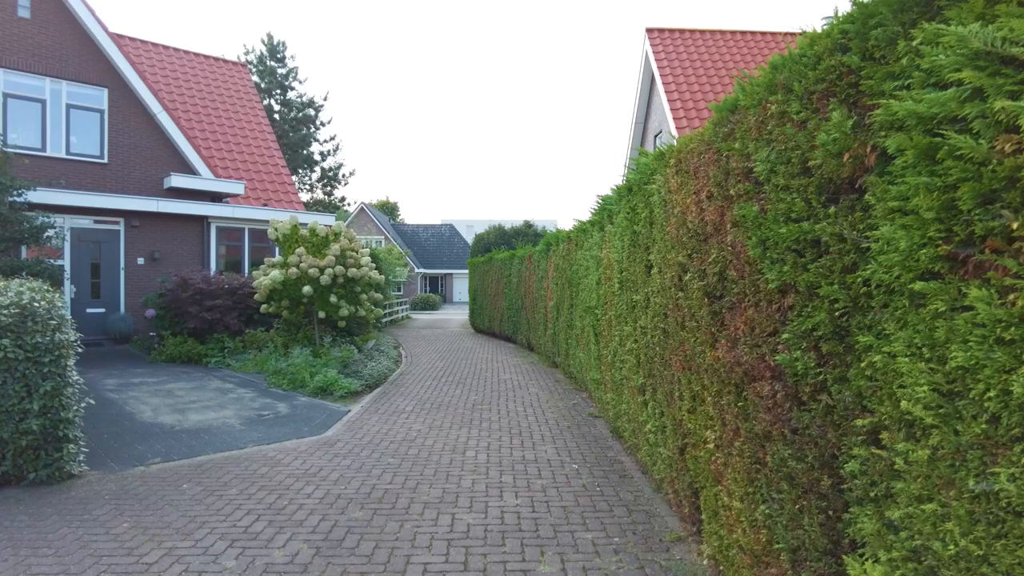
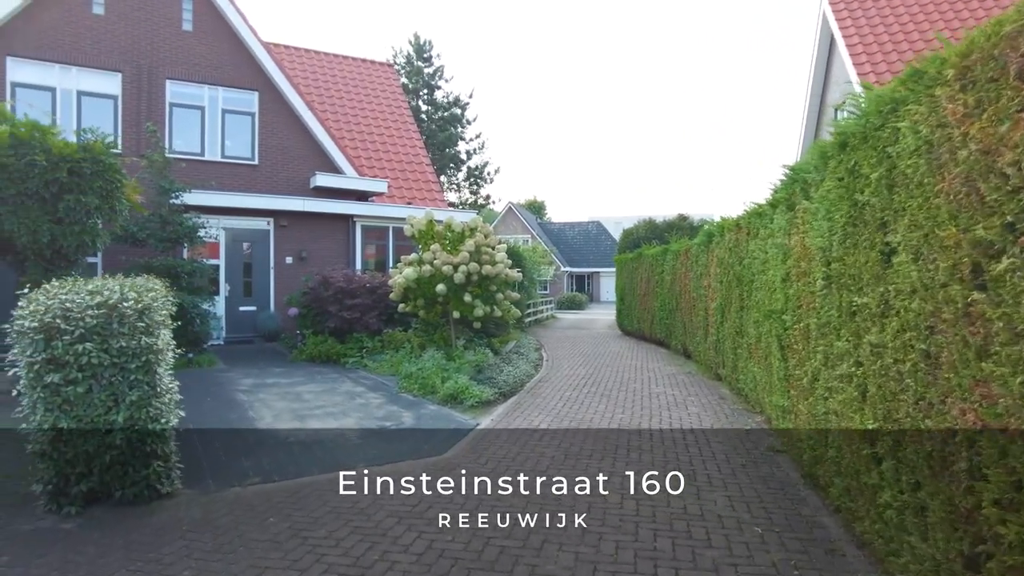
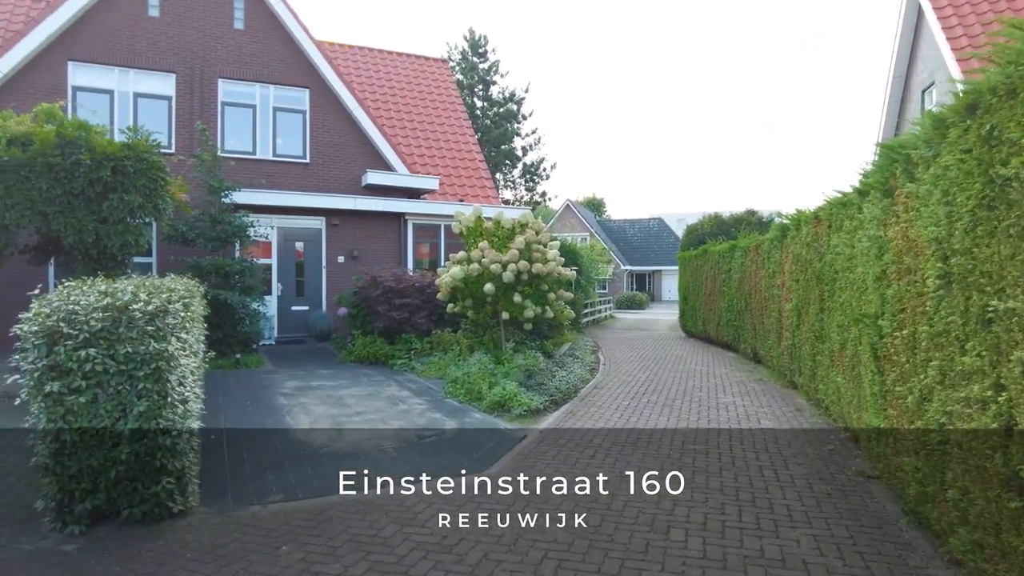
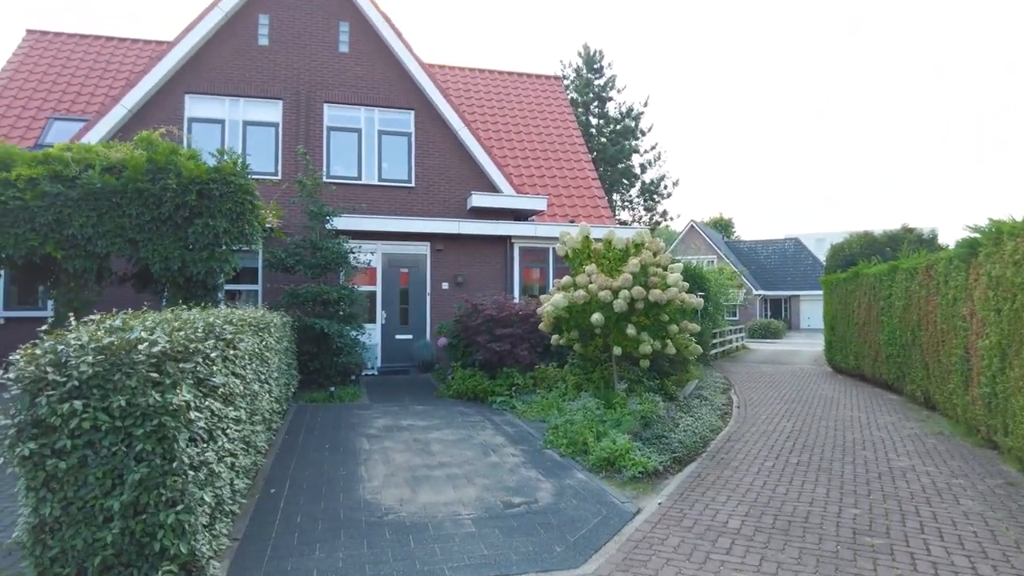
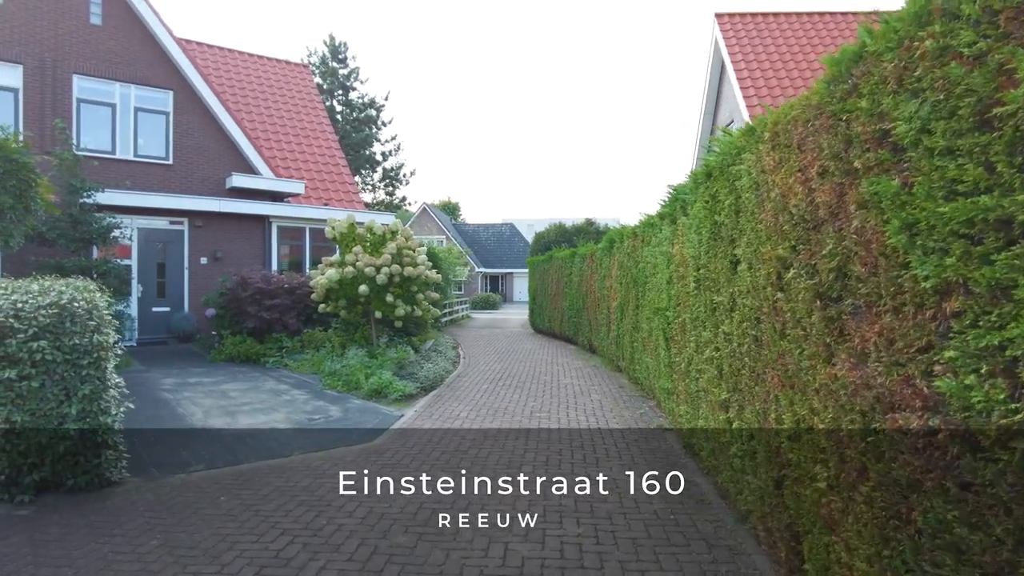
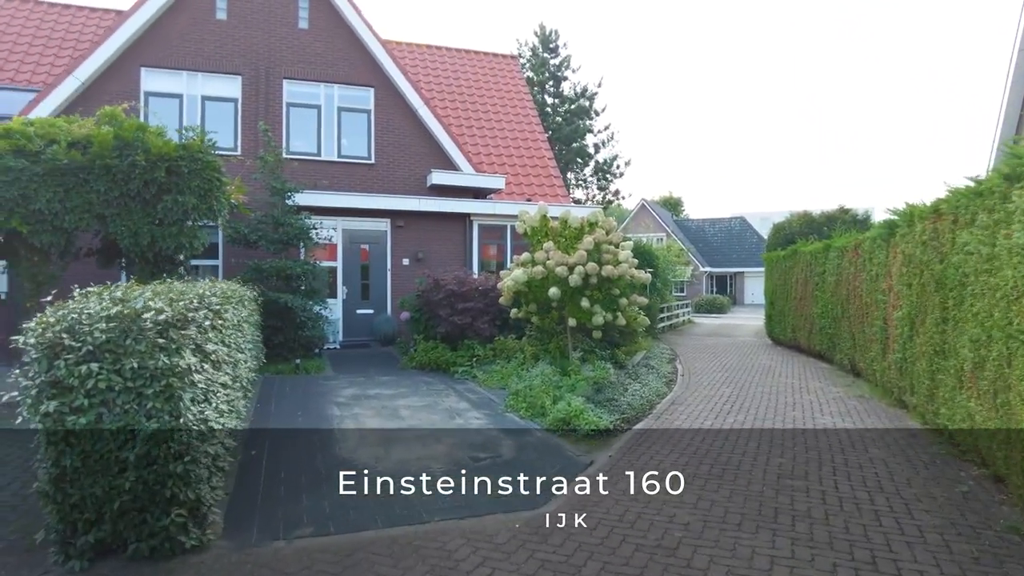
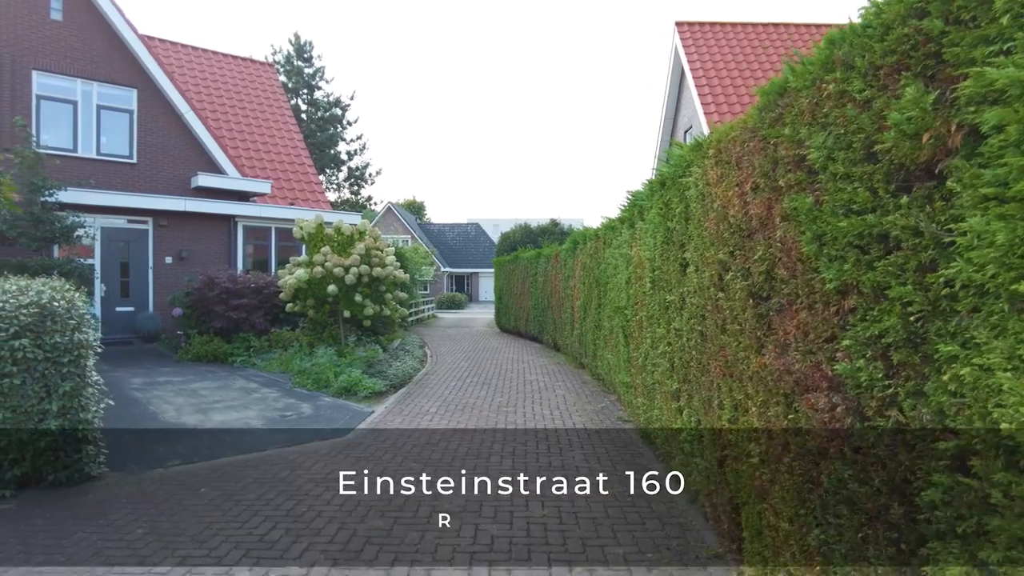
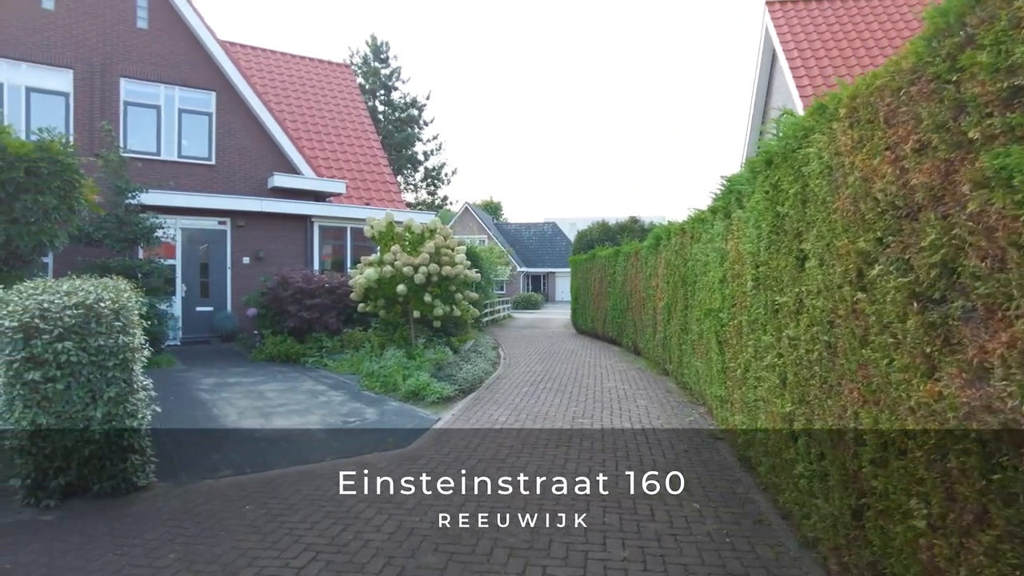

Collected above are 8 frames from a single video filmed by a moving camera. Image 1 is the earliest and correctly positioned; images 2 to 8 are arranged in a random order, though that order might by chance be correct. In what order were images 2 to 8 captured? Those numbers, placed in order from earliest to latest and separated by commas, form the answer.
7, 5, 8, 2, 3, 6, 4
